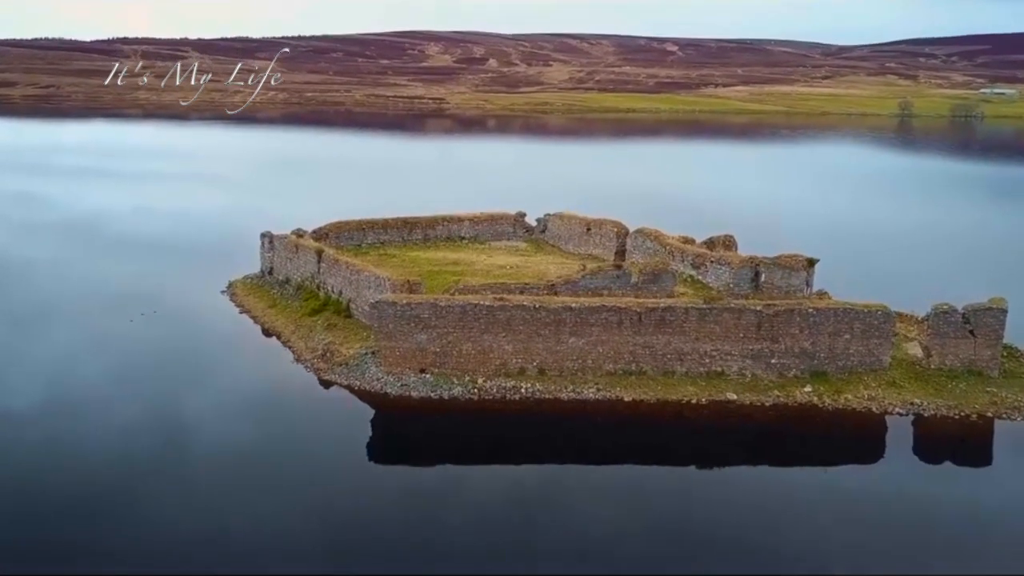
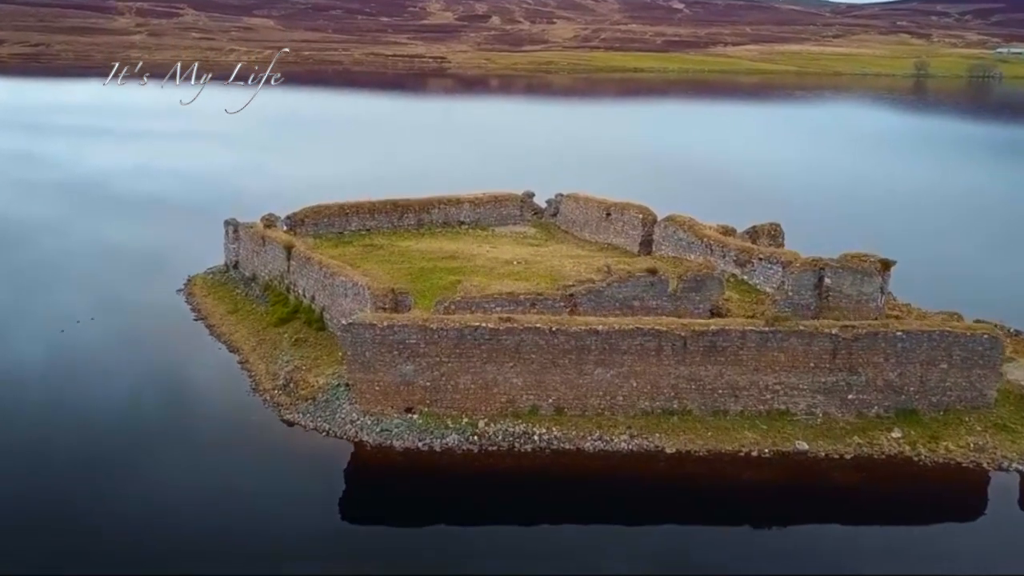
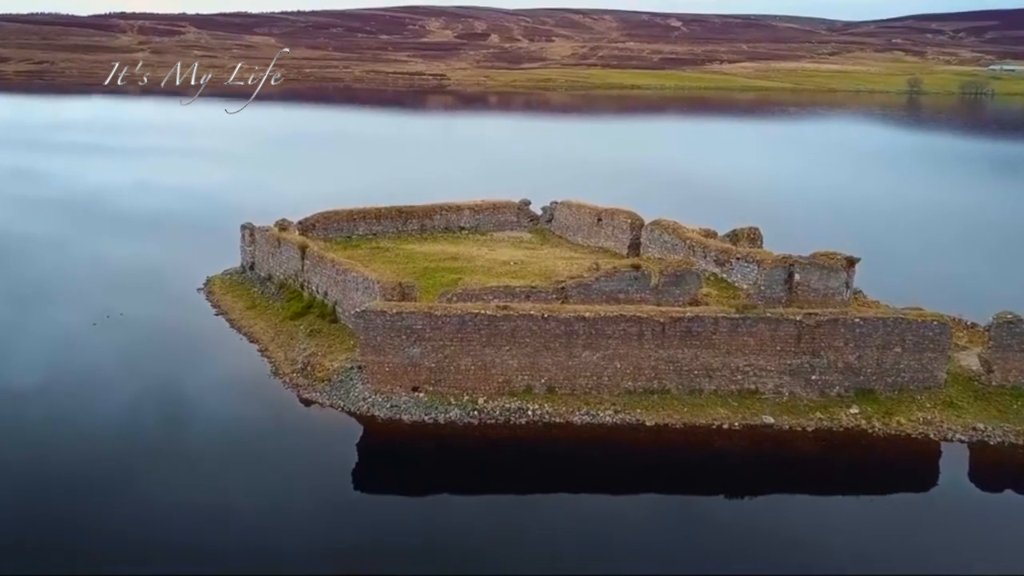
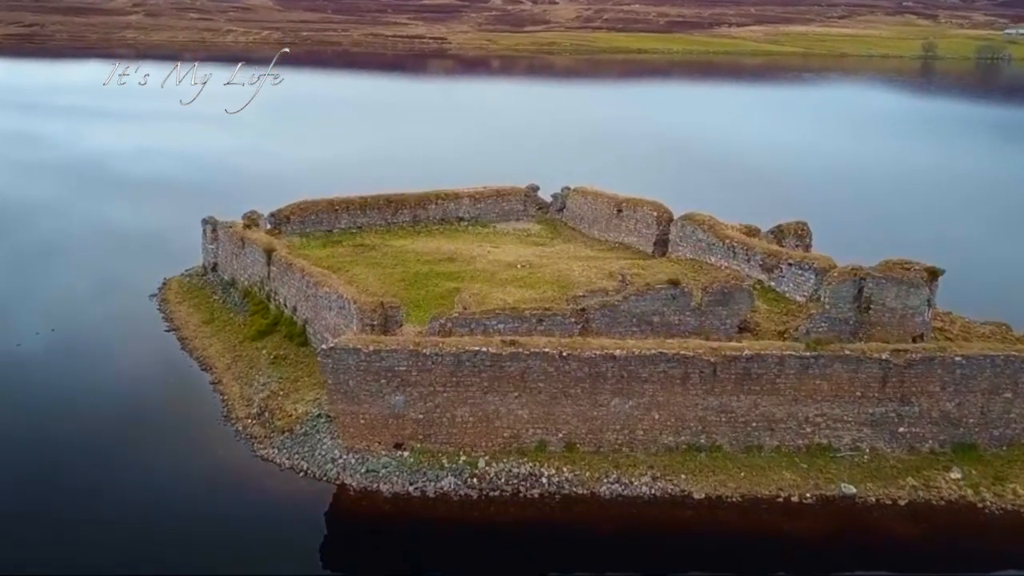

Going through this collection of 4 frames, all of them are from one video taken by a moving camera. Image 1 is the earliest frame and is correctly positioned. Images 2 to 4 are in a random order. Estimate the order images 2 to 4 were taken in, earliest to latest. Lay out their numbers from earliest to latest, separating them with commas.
3, 2, 4
